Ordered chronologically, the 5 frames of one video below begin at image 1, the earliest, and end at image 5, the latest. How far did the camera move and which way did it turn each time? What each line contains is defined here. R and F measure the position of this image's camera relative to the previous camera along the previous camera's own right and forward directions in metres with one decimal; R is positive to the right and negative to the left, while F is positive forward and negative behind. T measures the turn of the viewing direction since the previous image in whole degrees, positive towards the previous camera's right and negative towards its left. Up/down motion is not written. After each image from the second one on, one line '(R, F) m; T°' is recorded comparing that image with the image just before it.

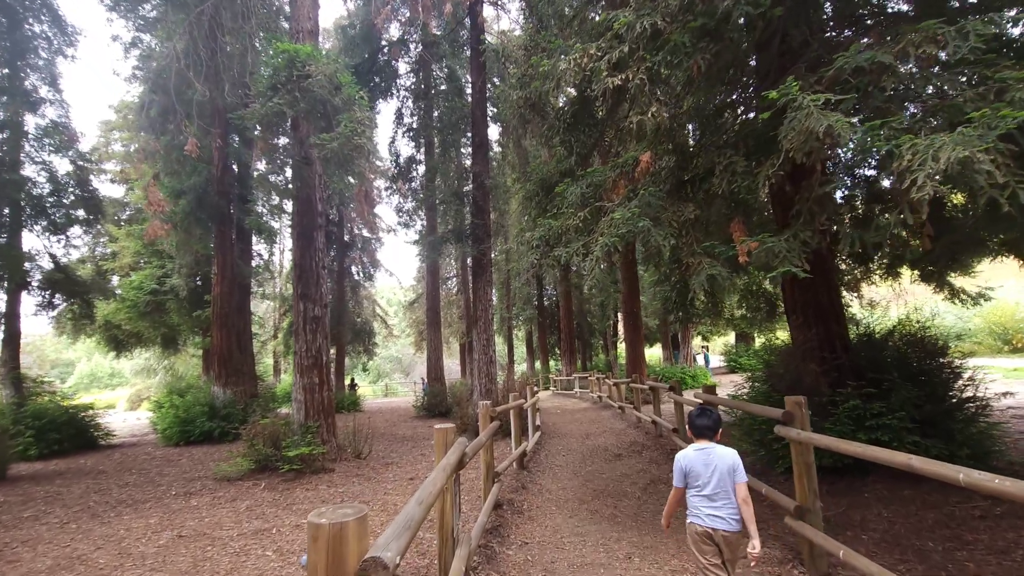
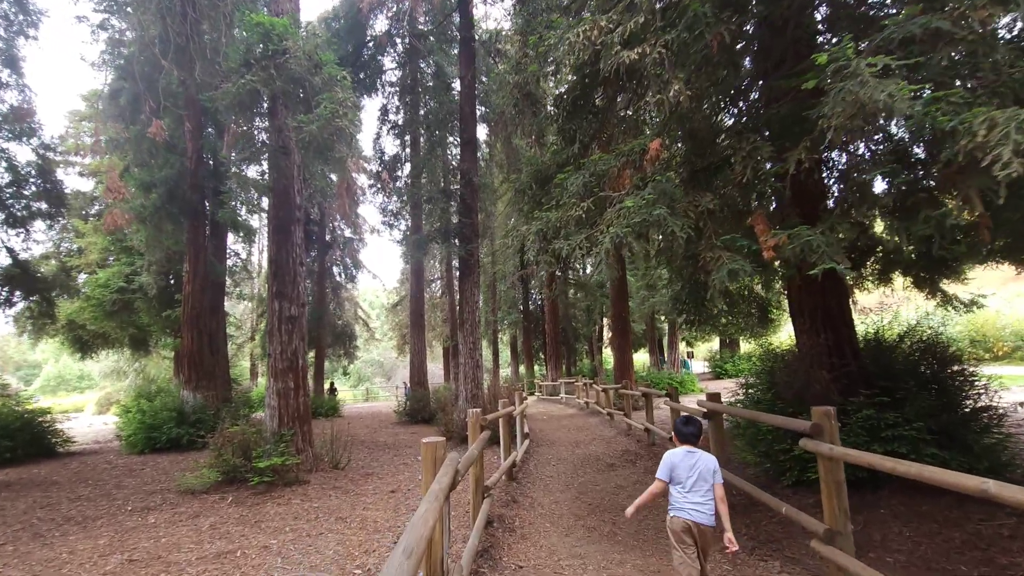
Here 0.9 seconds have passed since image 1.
(-0.1, +0.4) m; +2°
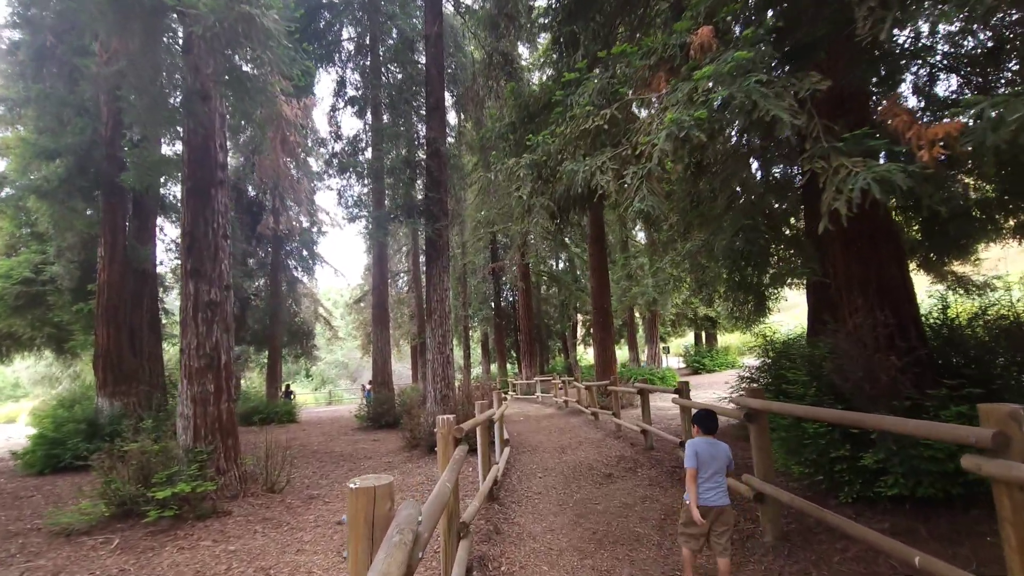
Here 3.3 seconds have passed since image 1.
(-0.1, +1.3) m; +3°
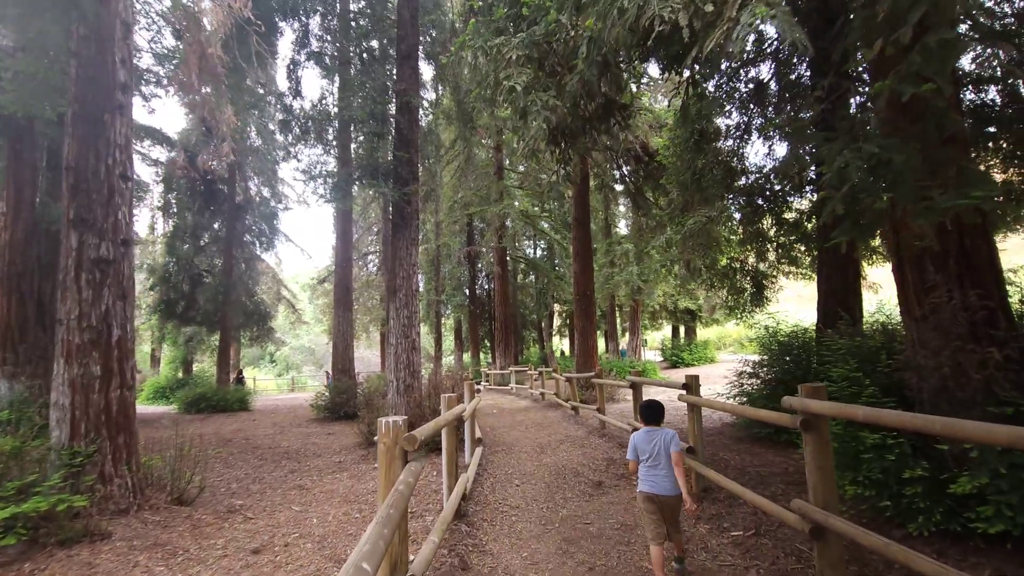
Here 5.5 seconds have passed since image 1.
(0.0, +1.2) m; +3°
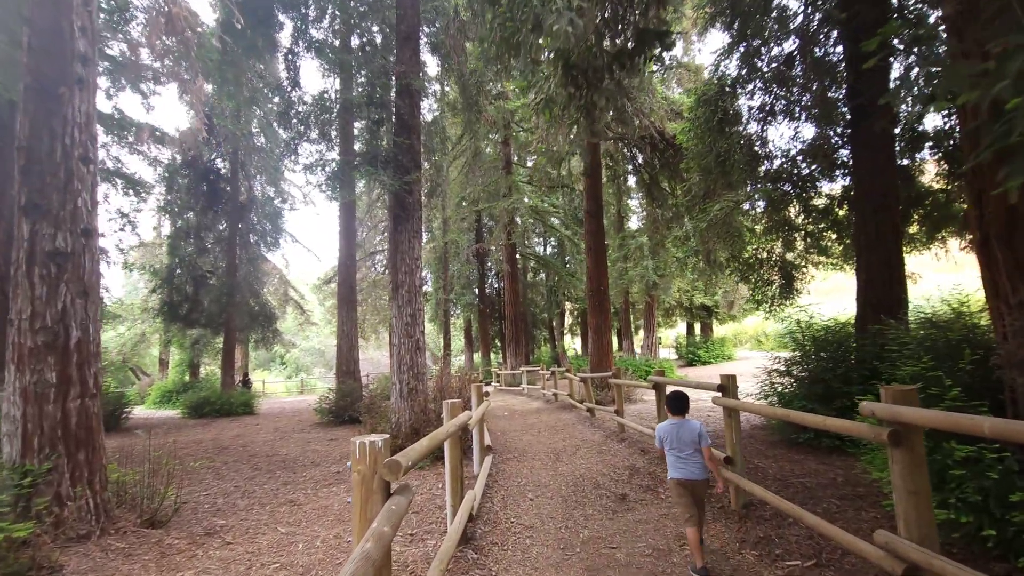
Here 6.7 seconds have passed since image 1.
(0.0, +0.6) m; -1°
